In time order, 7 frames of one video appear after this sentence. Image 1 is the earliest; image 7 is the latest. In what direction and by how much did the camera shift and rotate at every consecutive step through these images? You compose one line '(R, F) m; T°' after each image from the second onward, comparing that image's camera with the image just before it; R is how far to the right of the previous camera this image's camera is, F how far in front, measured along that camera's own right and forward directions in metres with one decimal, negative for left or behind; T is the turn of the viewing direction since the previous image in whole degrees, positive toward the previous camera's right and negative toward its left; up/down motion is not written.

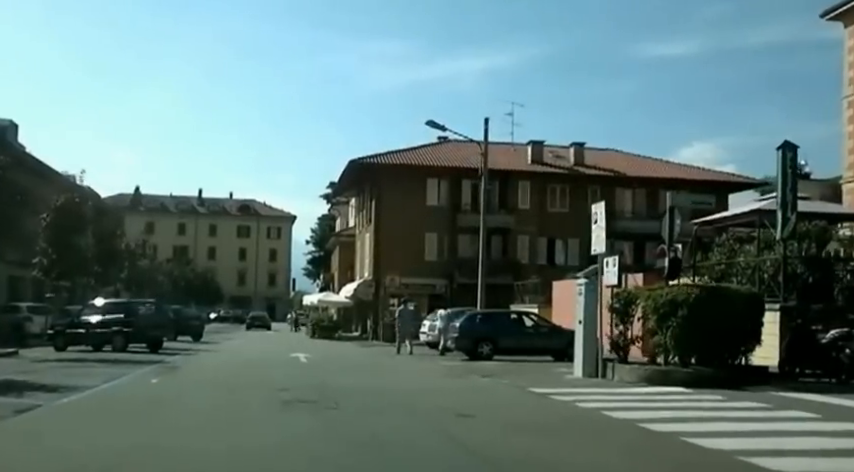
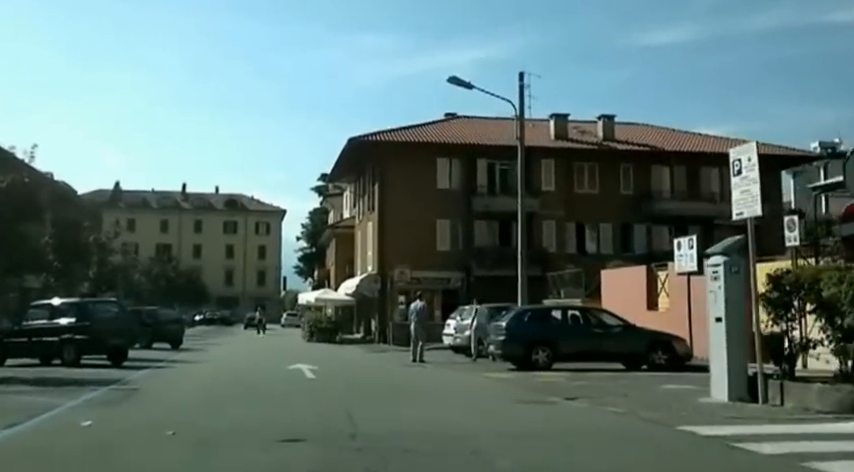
(-1.2, +6.4) m; +1°
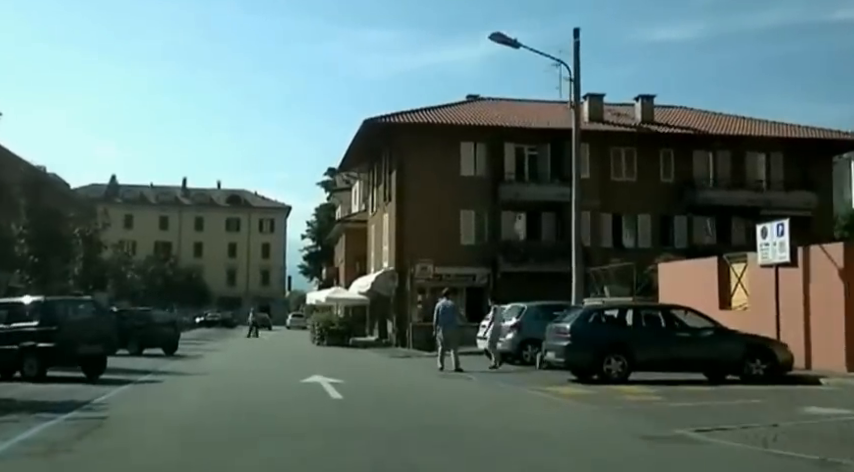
(-0.9, +4.4) m; 0°
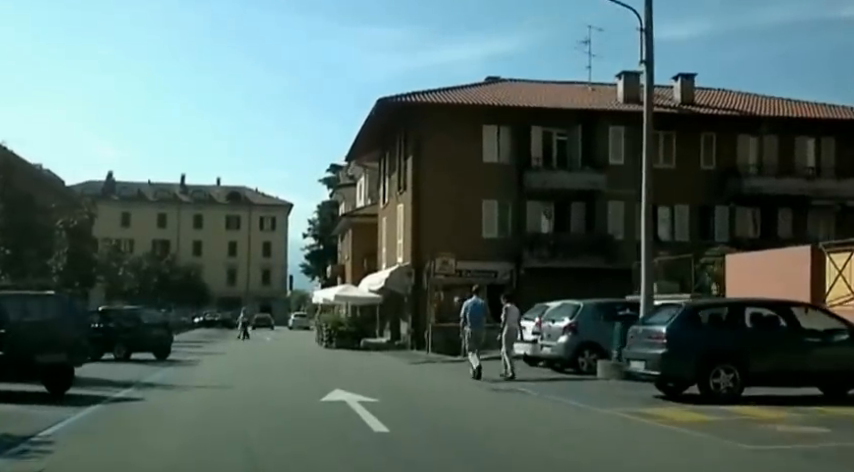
(-0.8, +3.9) m; 0°
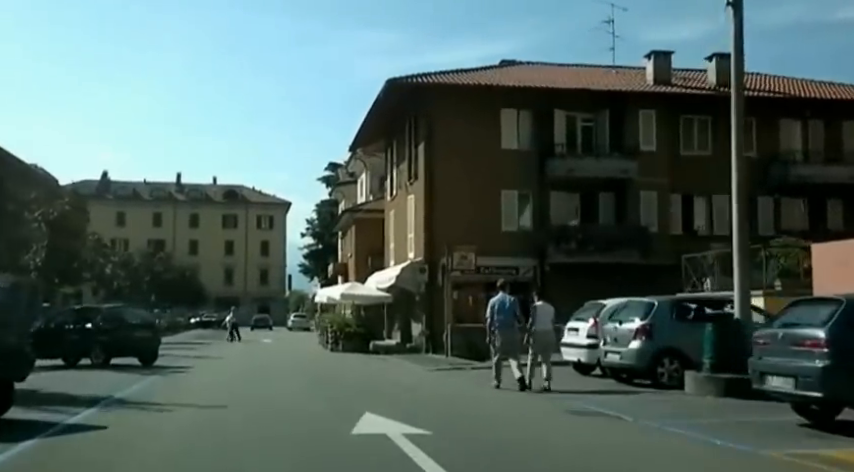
(-0.8, +3.7) m; 0°
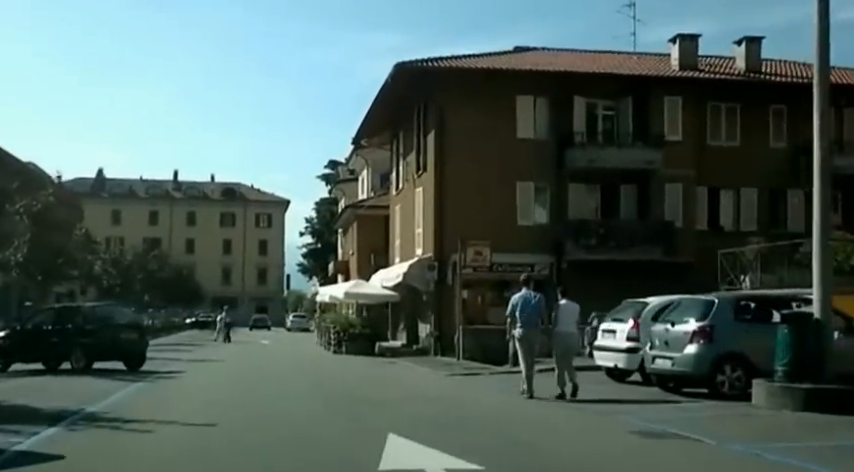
(-0.5, +2.3) m; 0°
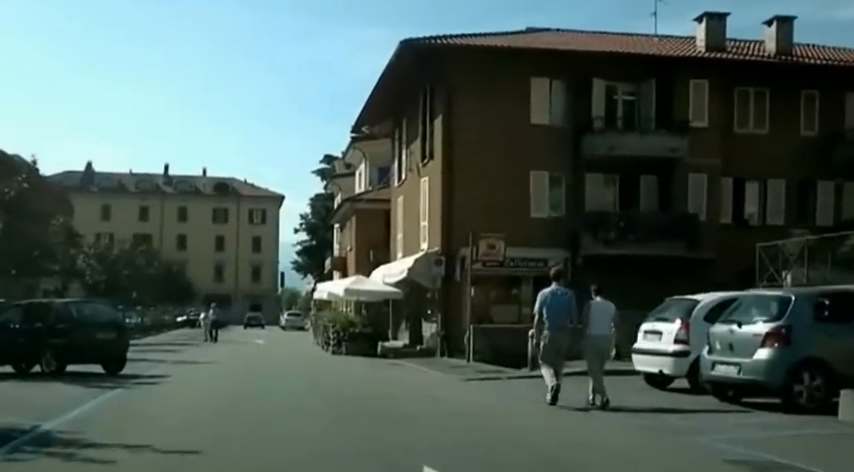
(-0.5, +2.4) m; 0°
